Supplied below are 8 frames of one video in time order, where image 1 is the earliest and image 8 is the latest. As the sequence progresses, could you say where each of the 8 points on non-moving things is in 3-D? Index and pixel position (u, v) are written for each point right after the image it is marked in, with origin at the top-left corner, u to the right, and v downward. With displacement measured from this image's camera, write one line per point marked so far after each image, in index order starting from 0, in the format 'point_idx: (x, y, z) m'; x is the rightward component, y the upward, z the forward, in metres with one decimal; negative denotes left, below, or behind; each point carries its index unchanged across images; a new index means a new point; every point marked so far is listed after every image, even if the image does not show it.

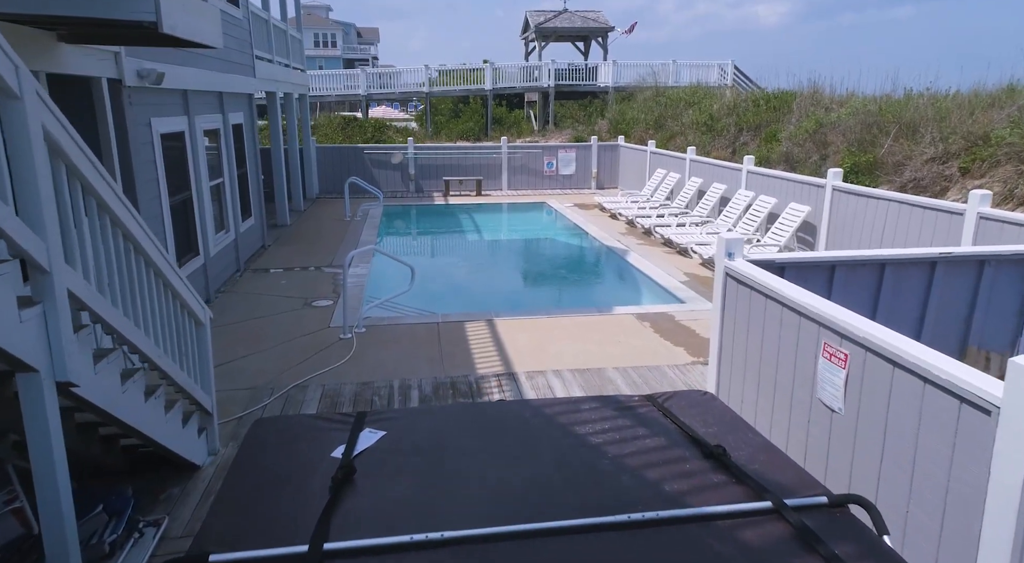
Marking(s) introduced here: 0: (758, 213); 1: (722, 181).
0: (+3.7, +1.0, +10.2) m
1: (+3.7, +1.7, +11.8) m
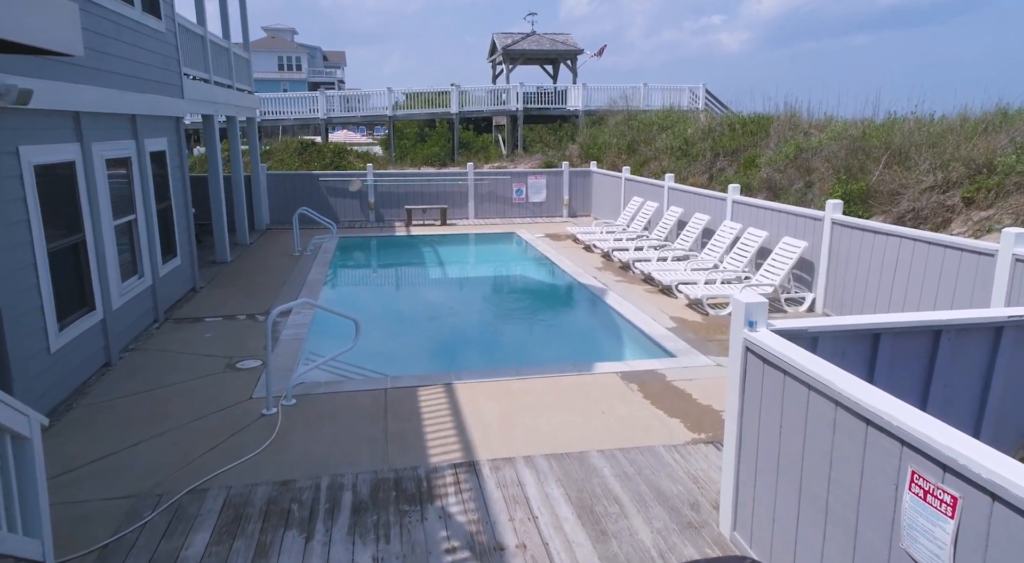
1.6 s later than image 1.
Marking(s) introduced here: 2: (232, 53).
0: (+3.2, +0.5, +9.3) m
1: (+3.1, +1.1, +11.0) m
2: (-4.6, +3.8, +11.3) m
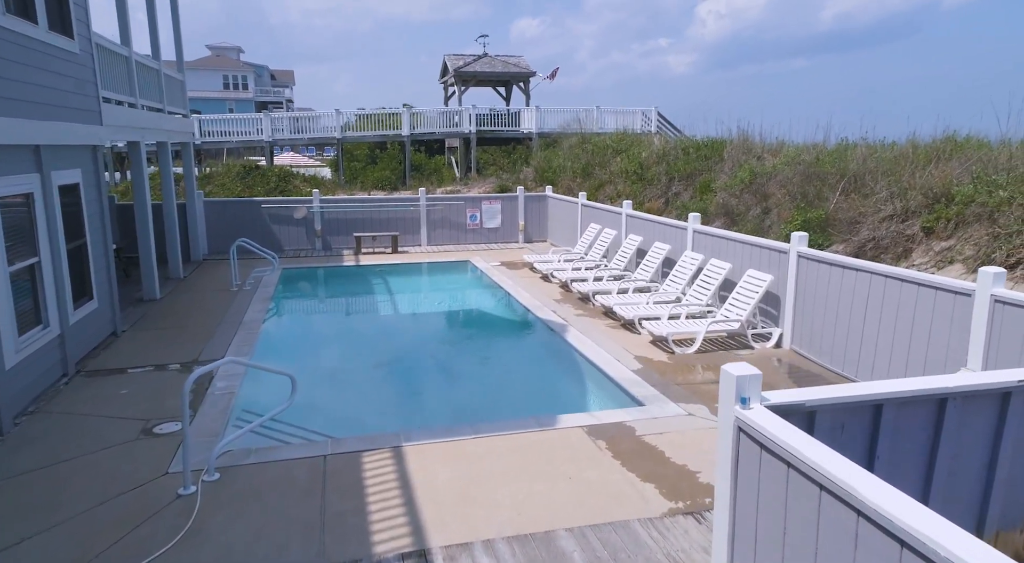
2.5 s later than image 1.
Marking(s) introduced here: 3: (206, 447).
0: (+2.6, 0.0, +9.0) m
1: (+2.4, +0.6, +10.7) m
2: (-5.4, +3.2, +10.5) m
3: (-2.2, -1.2, +5.0) m
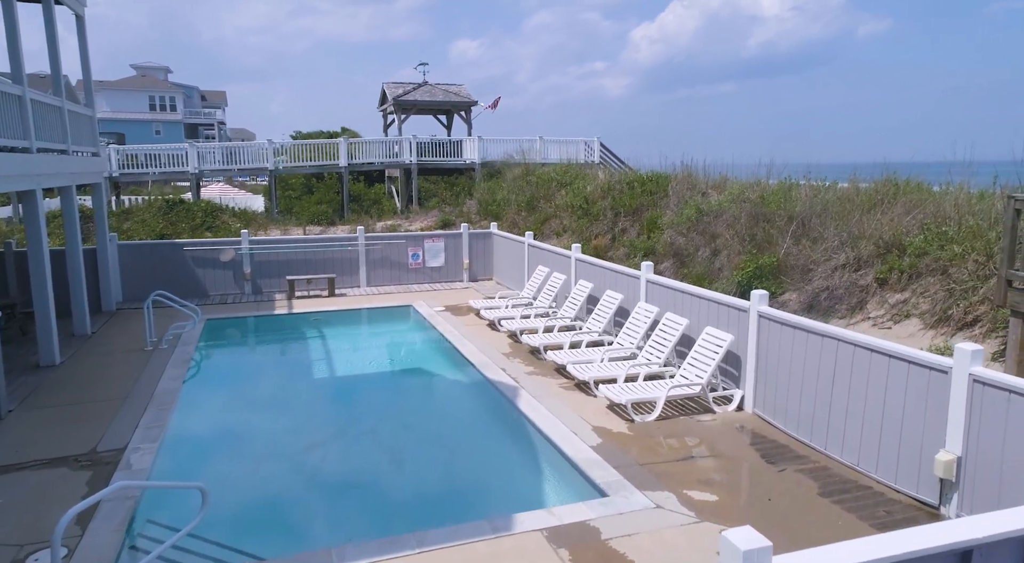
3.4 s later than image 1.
0: (+1.9, -0.7, +8.6) m
1: (+1.6, -0.1, +10.2) m
2: (-6.2, +2.4, +9.5) m
3: (-2.5, -1.8, +4.1) m
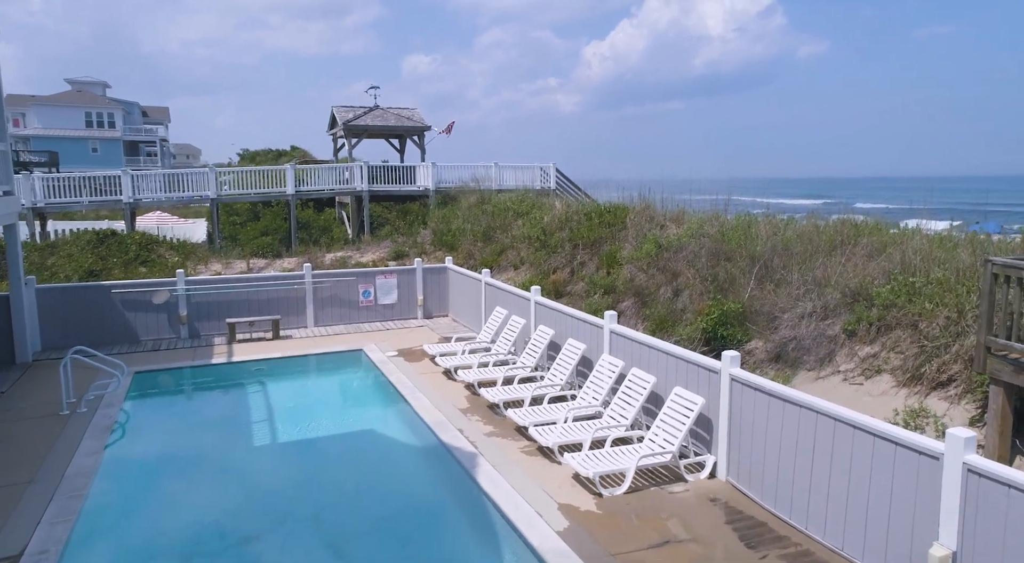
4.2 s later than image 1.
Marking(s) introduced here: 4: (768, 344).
0: (+1.4, -1.3, +8.1) m
1: (+1.0, -0.8, +9.8) m
2: (-6.8, +1.7, +8.6) m
3: (-2.7, -2.4, +3.4) m
4: (+3.5, -0.9, +9.4) m
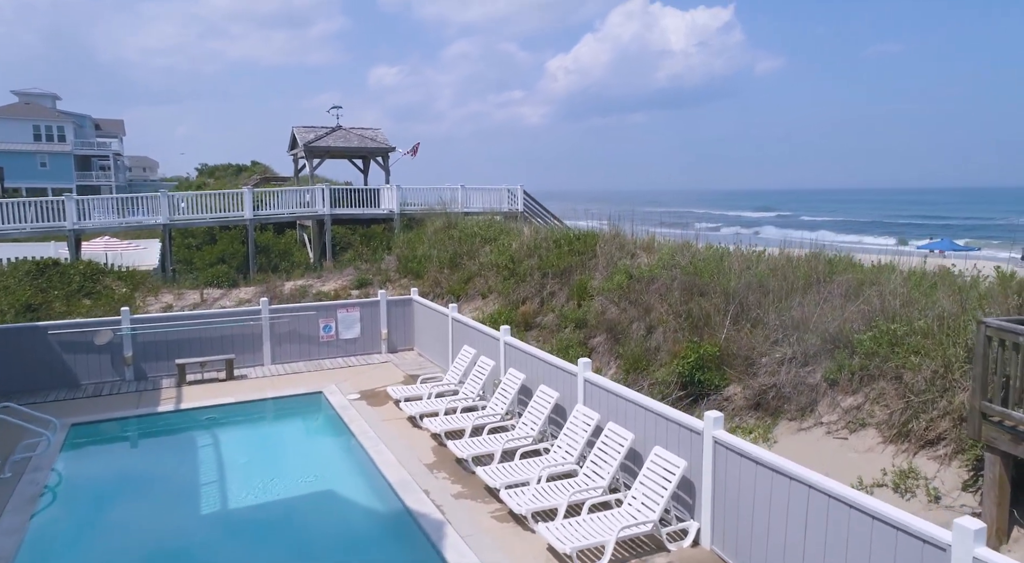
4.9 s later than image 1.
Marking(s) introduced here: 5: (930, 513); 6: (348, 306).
0: (+1.1, -1.9, +7.7) m
1: (+0.5, -1.4, +9.3) m
2: (-7.1, +1.1, +7.8) m
3: (-2.8, -2.9, +2.7) m
4: (+3.1, -1.5, +9.1) m
5: (+3.9, -2.1, +6.3) m
6: (-3.3, -0.5, +13.8) m
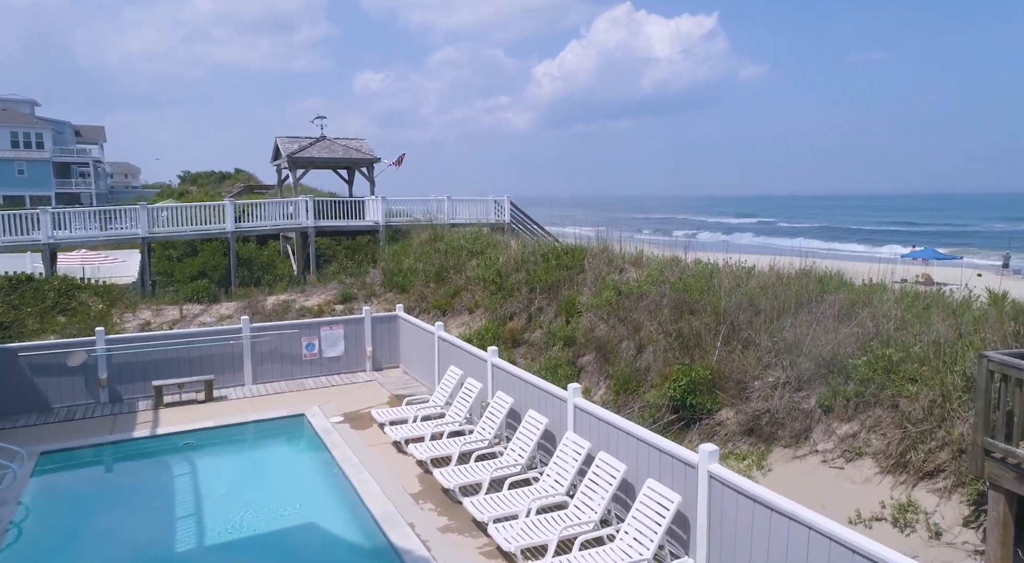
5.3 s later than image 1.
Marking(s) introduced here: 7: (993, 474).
0: (+1.0, -2.2, +7.4) m
1: (+0.4, -1.7, +9.1) m
2: (-7.3, +0.8, +7.4) m
3: (-2.9, -3.2, +2.4) m
4: (+3.0, -1.8, +8.9) m
5: (+3.8, -2.4, +6.1) m
6: (-3.6, -0.8, +13.5) m
7: (+4.0, -1.6, +5.6) m
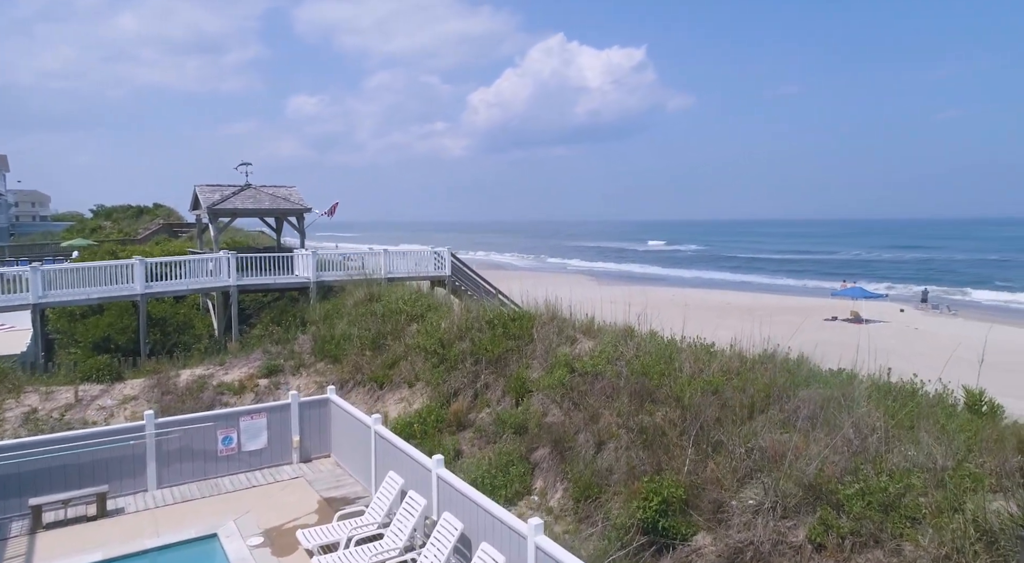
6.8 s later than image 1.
0: (+0.6, -3.4, +6.3) m
1: (-0.2, -3.0, +7.9) m
2: (-7.6, -0.5, +5.6) m
3: (-2.8, -4.3, +0.9) m
4: (+2.4, -3.1, +7.9) m
5: (+3.5, -3.6, +5.2) m
6: (-4.5, -2.3, +11.9) m
7: (+3.7, -2.8, +4.7) m
